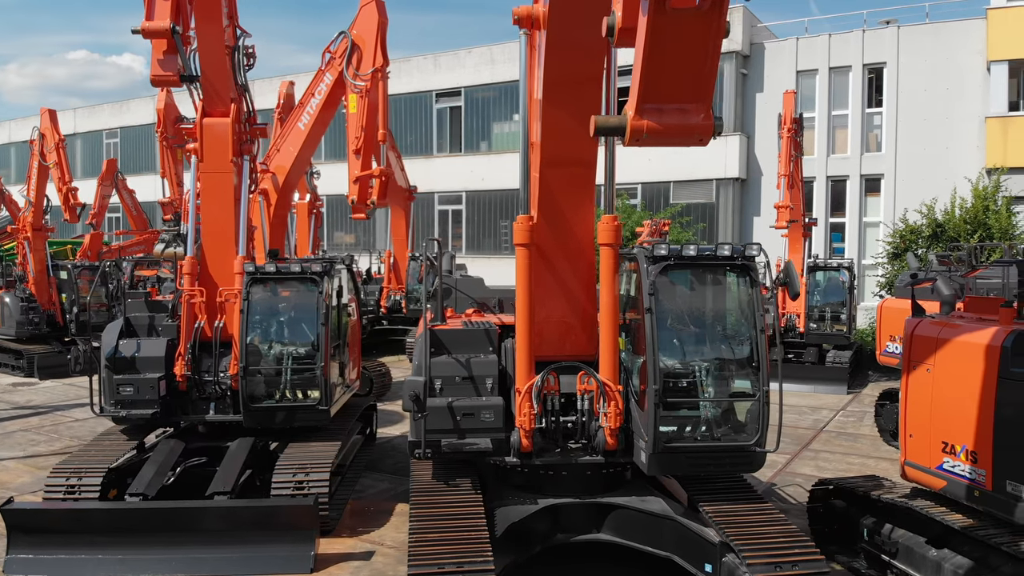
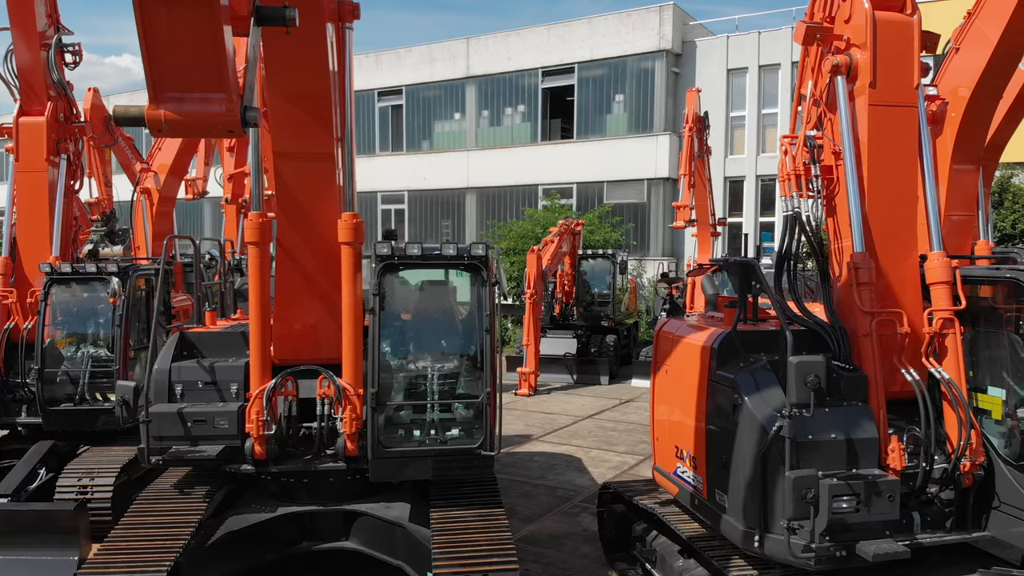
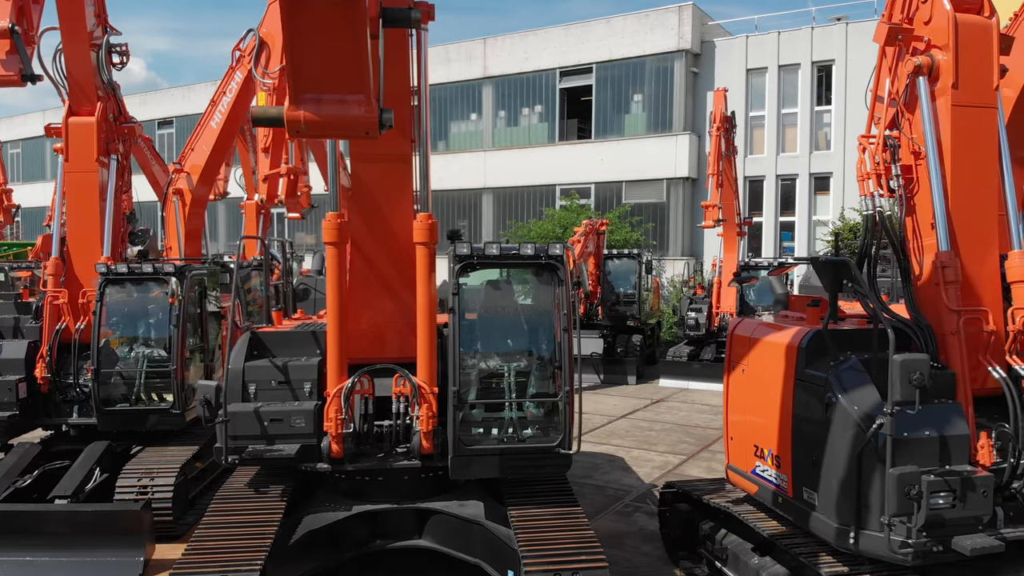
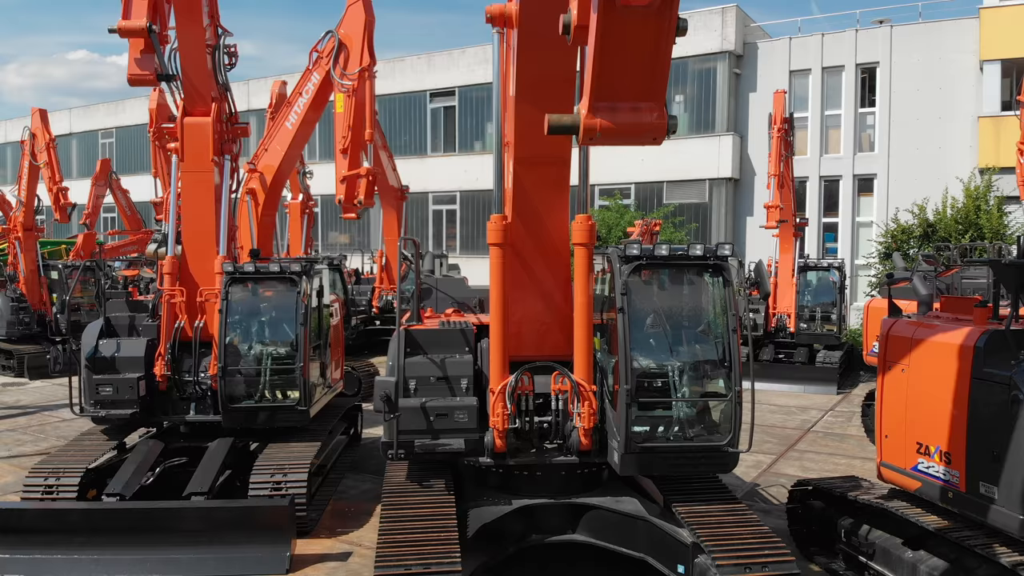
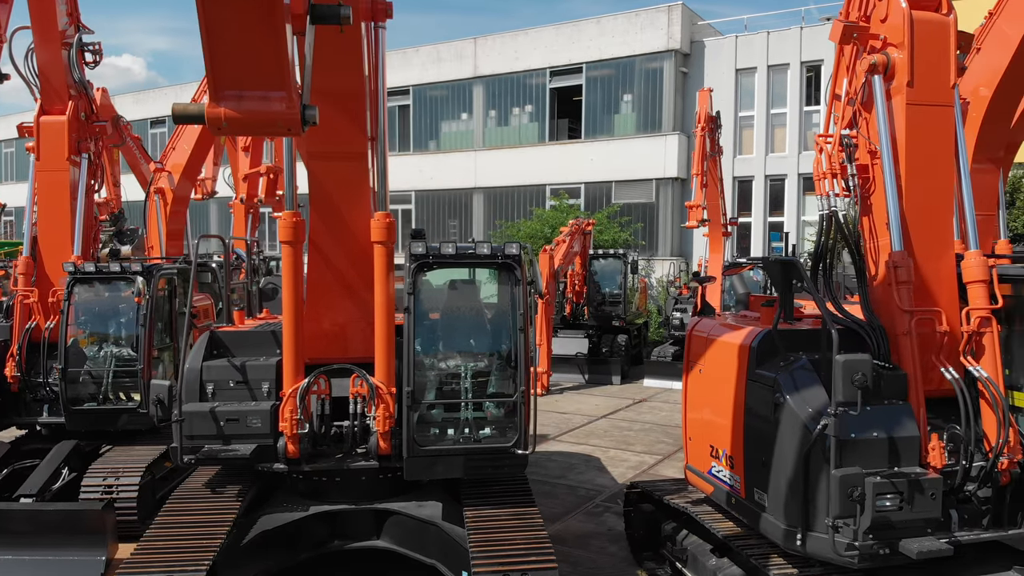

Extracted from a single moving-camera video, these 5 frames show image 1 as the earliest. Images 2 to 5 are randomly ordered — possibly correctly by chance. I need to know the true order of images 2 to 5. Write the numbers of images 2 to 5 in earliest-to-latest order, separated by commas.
4, 3, 5, 2
